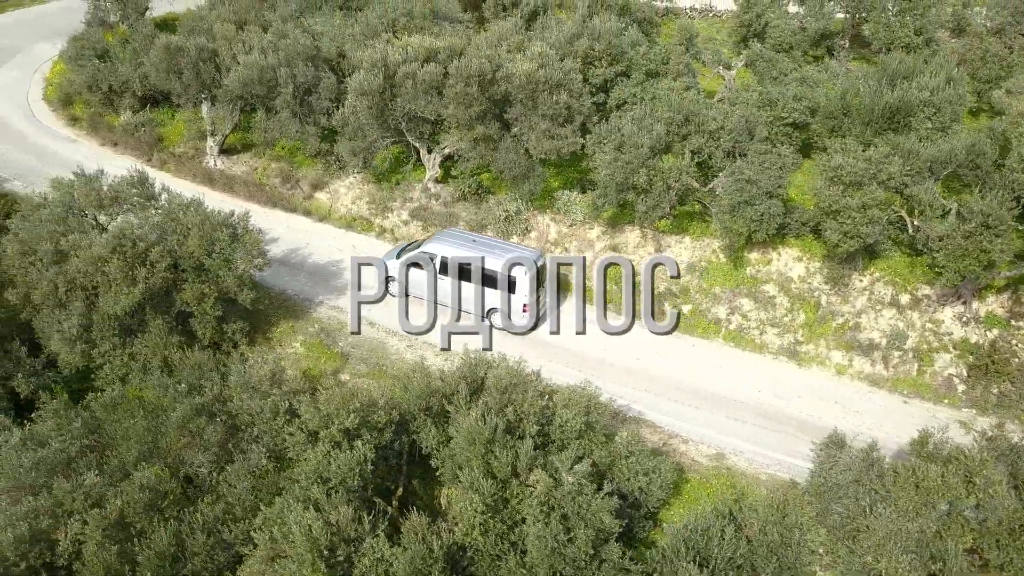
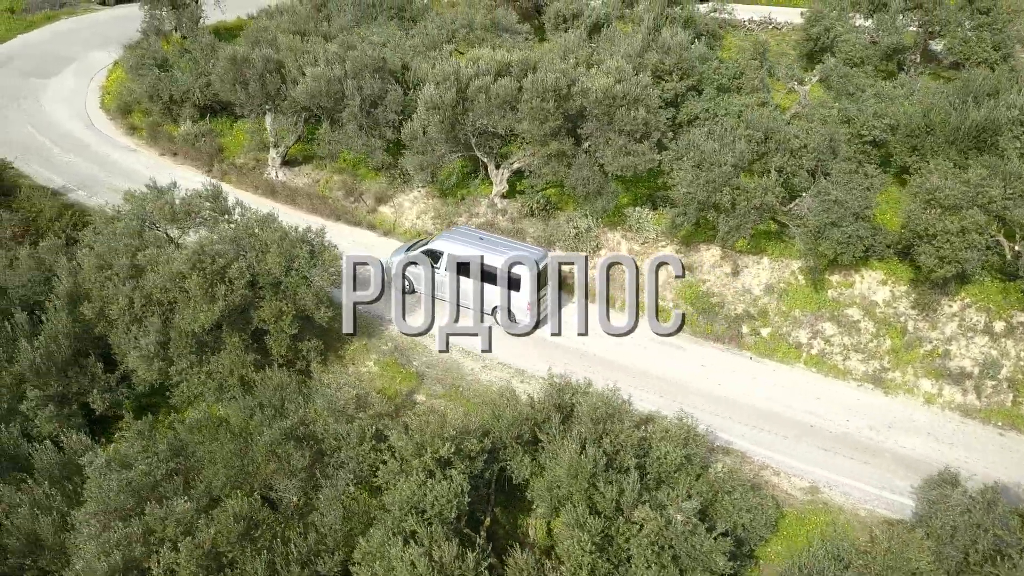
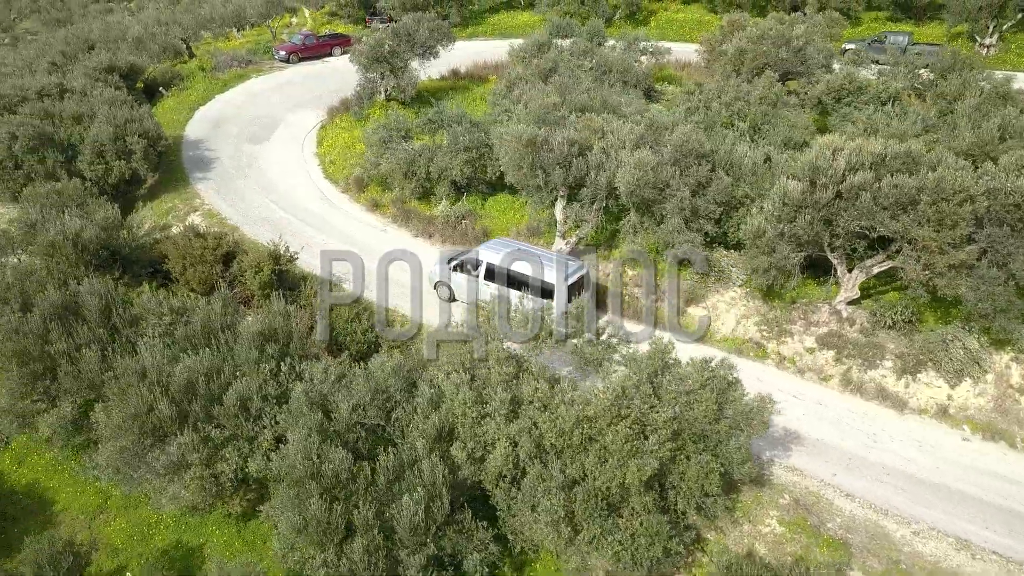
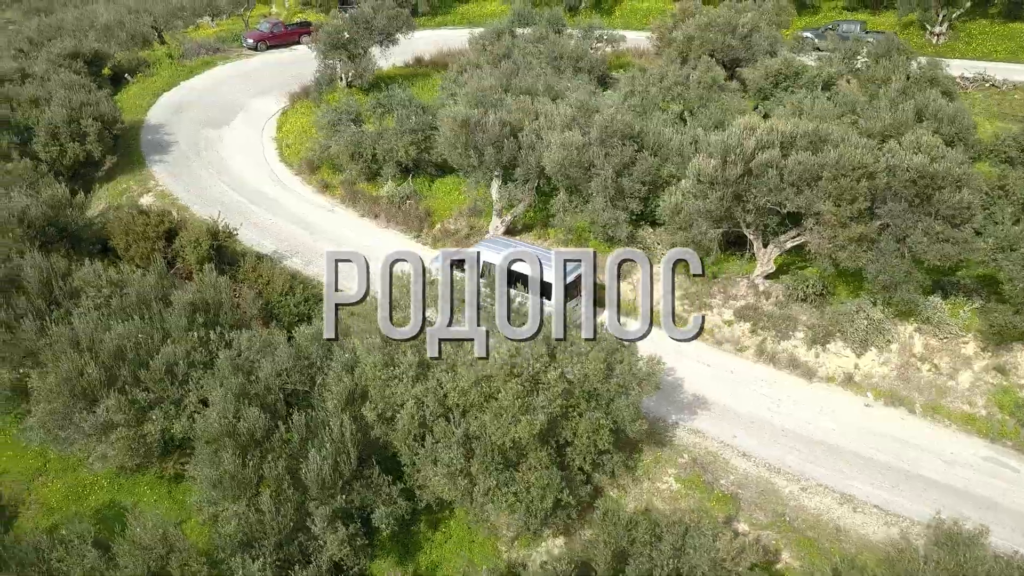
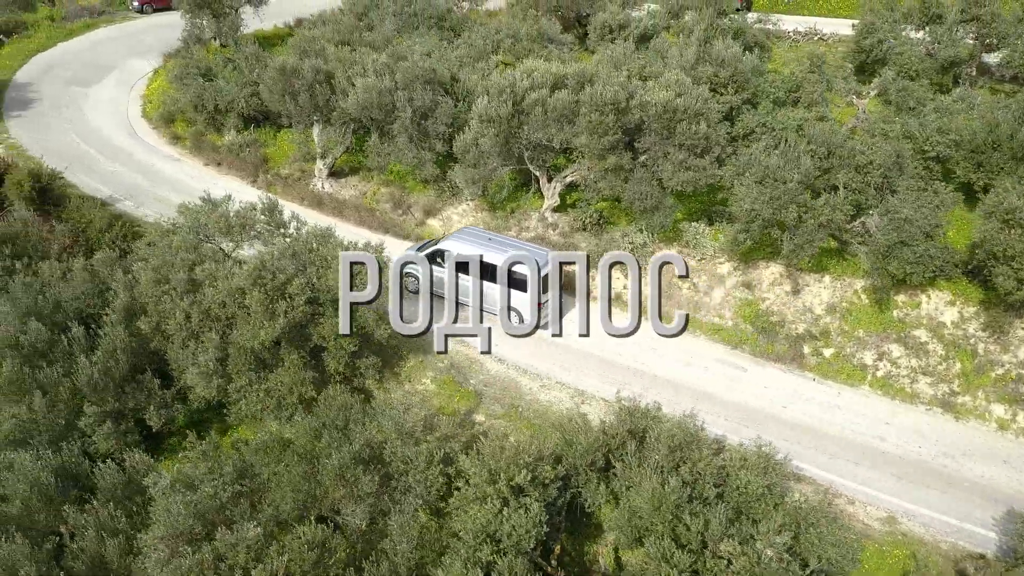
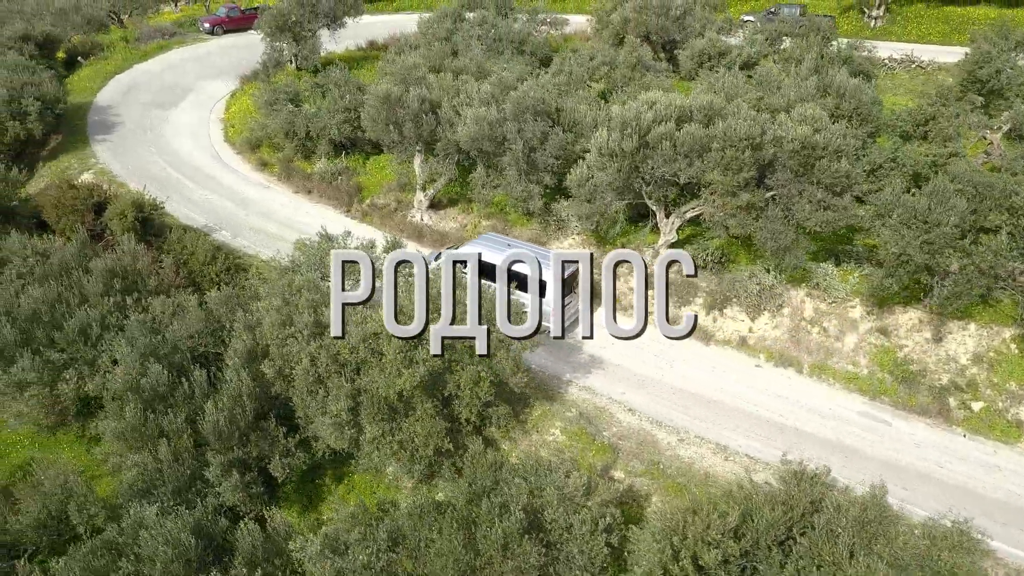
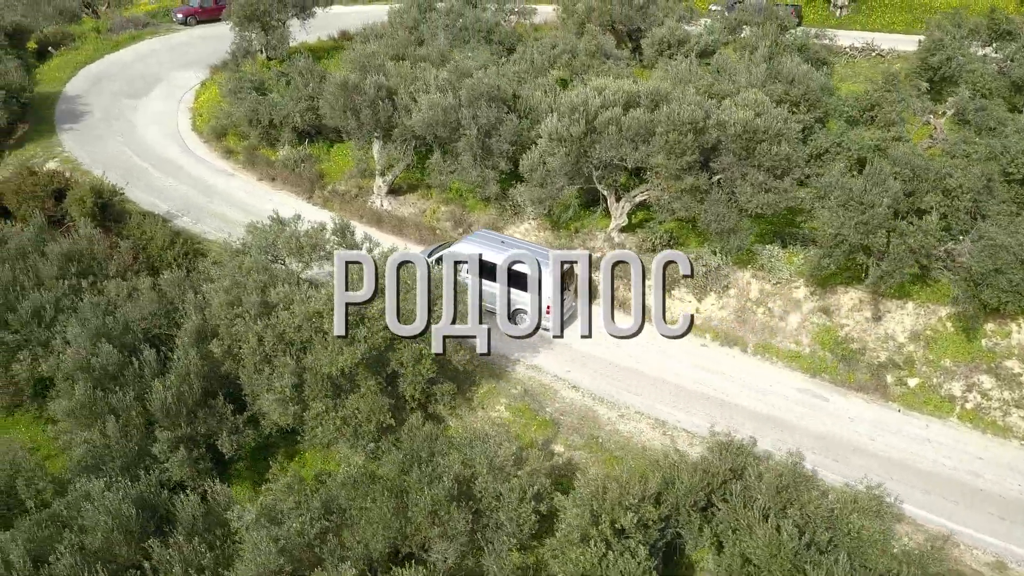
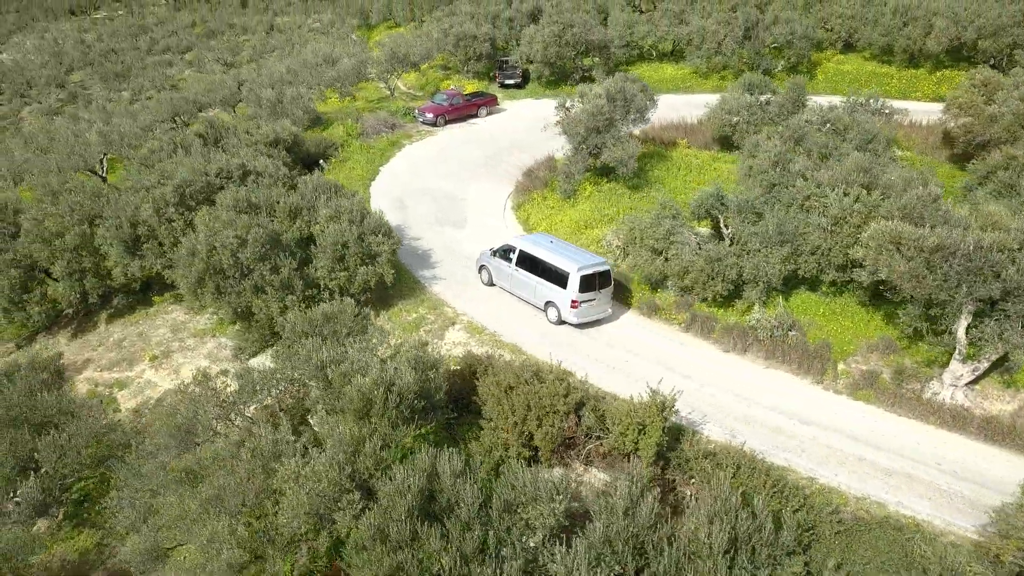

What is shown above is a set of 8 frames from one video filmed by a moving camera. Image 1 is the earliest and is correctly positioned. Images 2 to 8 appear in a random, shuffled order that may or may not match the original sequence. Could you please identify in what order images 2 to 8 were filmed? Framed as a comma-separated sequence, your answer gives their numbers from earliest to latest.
2, 5, 7, 6, 4, 3, 8
